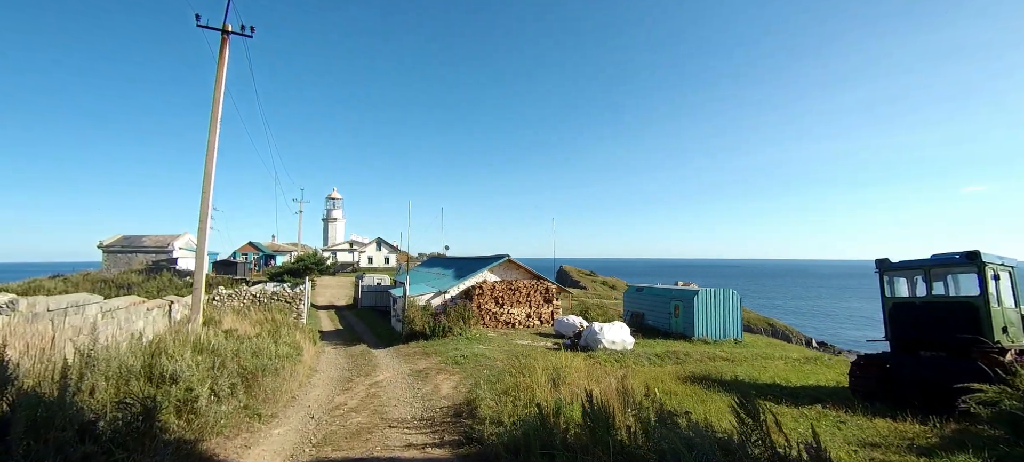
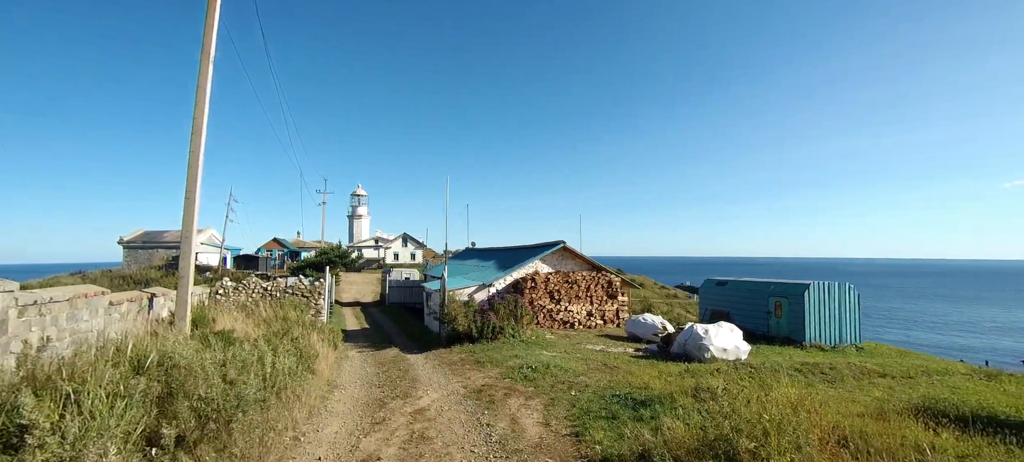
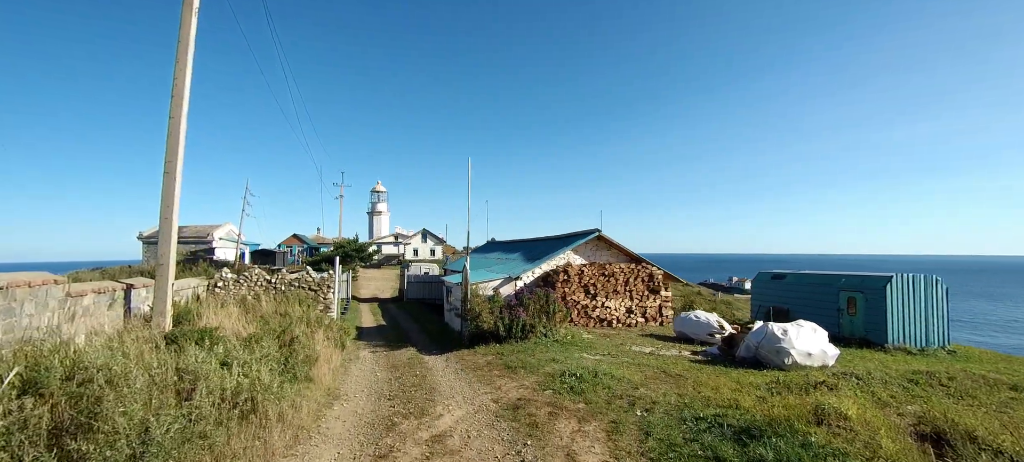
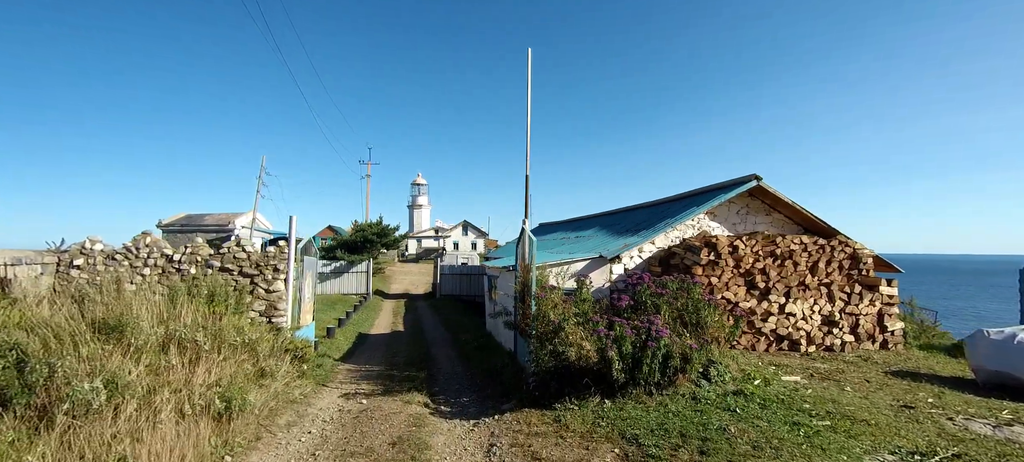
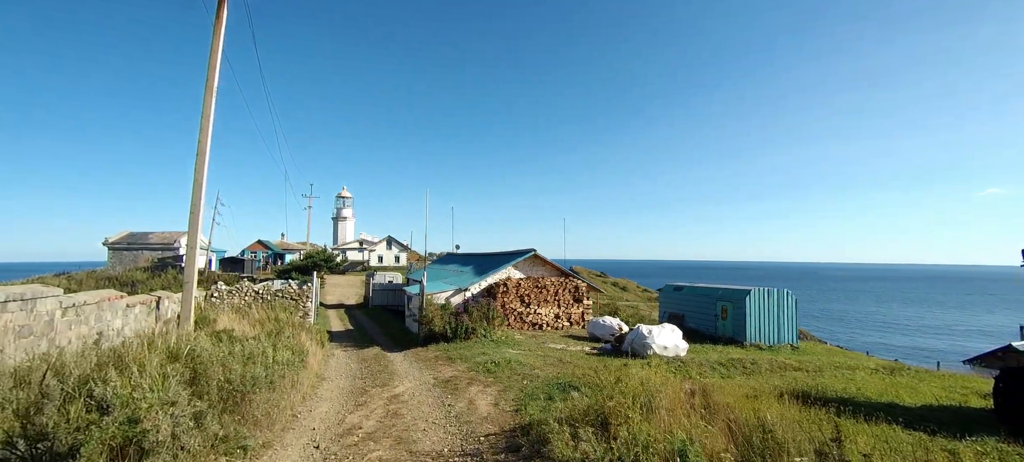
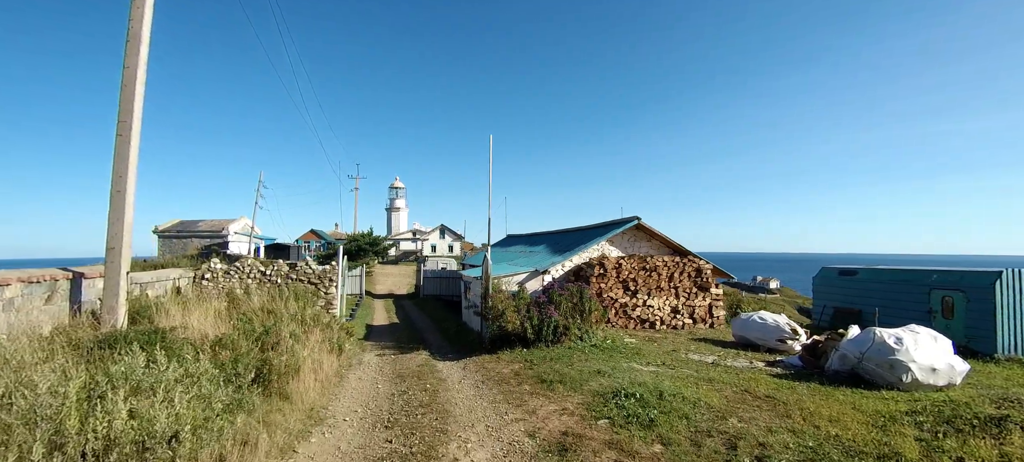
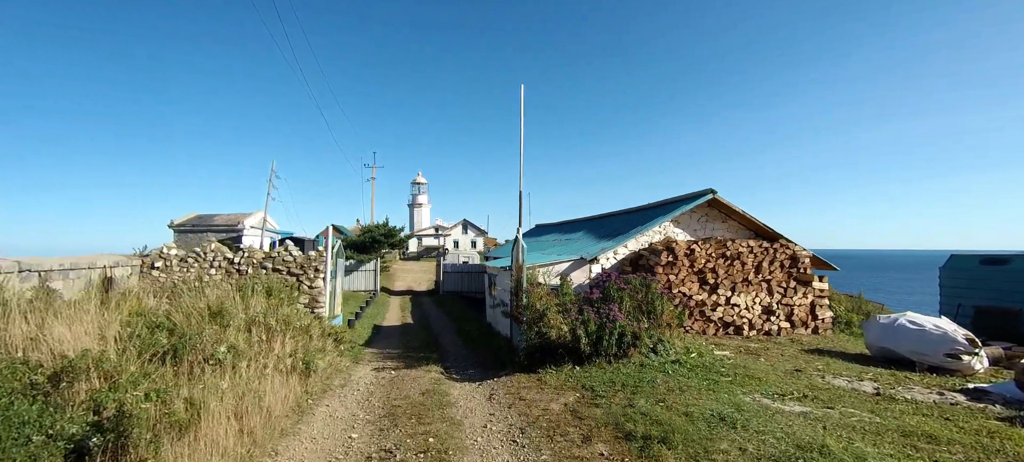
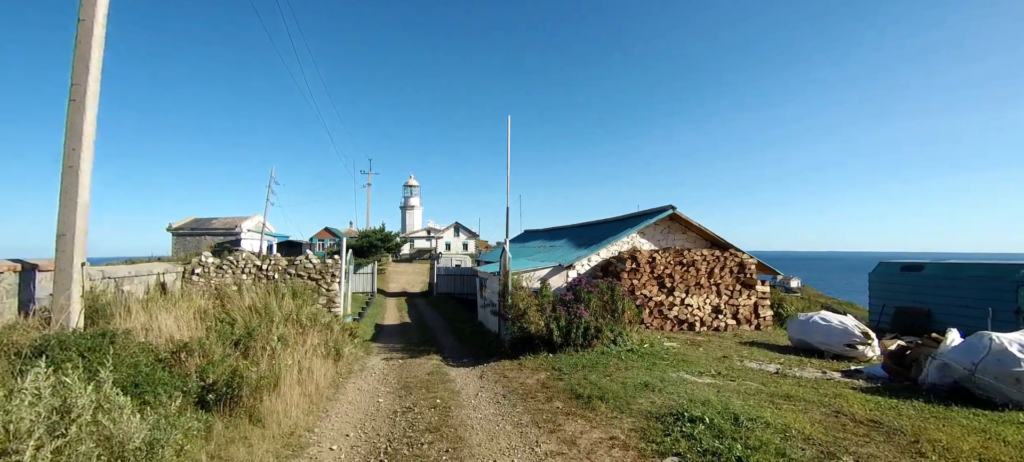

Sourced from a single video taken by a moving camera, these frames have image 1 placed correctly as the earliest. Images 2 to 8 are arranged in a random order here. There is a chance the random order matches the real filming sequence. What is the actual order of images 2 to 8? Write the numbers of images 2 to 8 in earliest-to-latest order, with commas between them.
5, 2, 3, 6, 8, 7, 4
